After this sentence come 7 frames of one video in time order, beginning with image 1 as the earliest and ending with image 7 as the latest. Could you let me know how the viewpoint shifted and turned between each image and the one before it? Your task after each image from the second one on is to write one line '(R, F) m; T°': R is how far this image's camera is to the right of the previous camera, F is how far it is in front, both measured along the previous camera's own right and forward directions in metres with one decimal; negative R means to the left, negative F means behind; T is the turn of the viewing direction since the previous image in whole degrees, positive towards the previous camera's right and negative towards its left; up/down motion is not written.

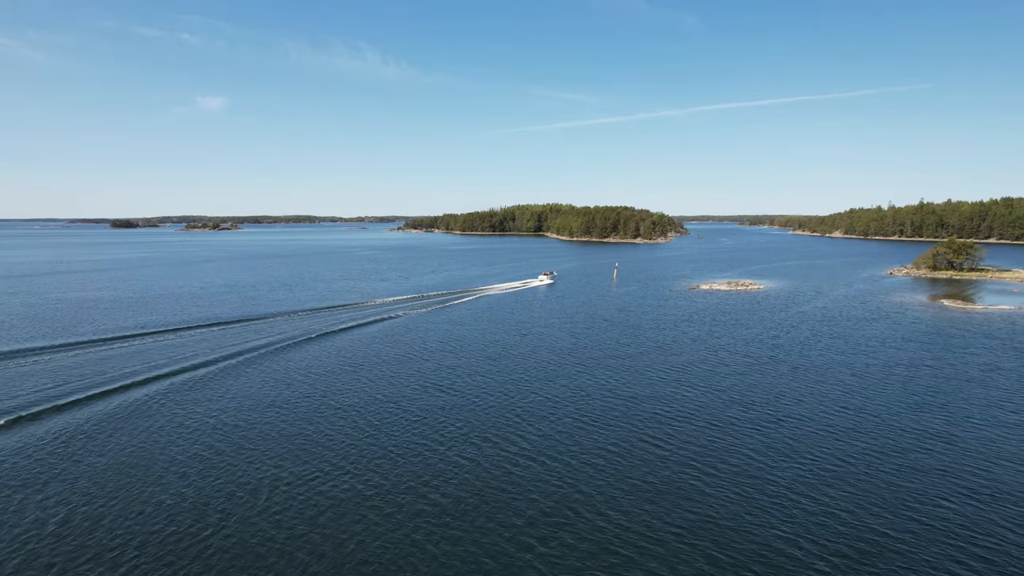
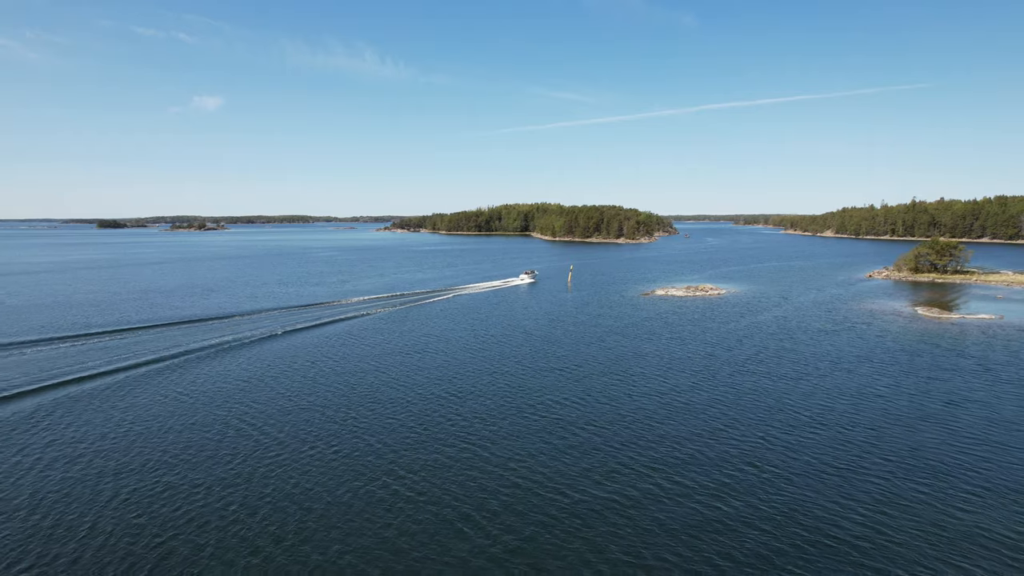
(+9.9, +8.6) m; 0°
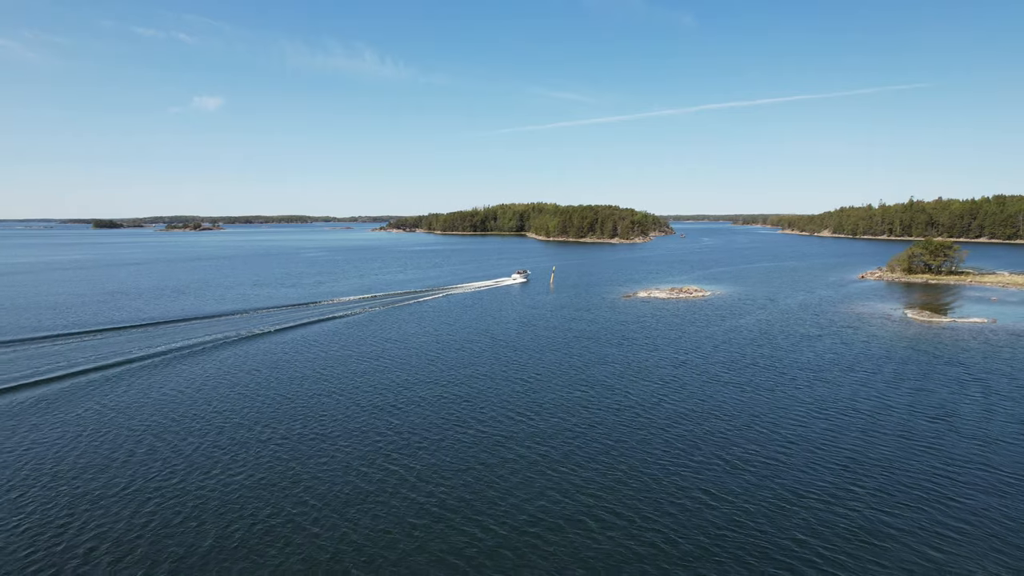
(+3.5, +3.1) m; 0°
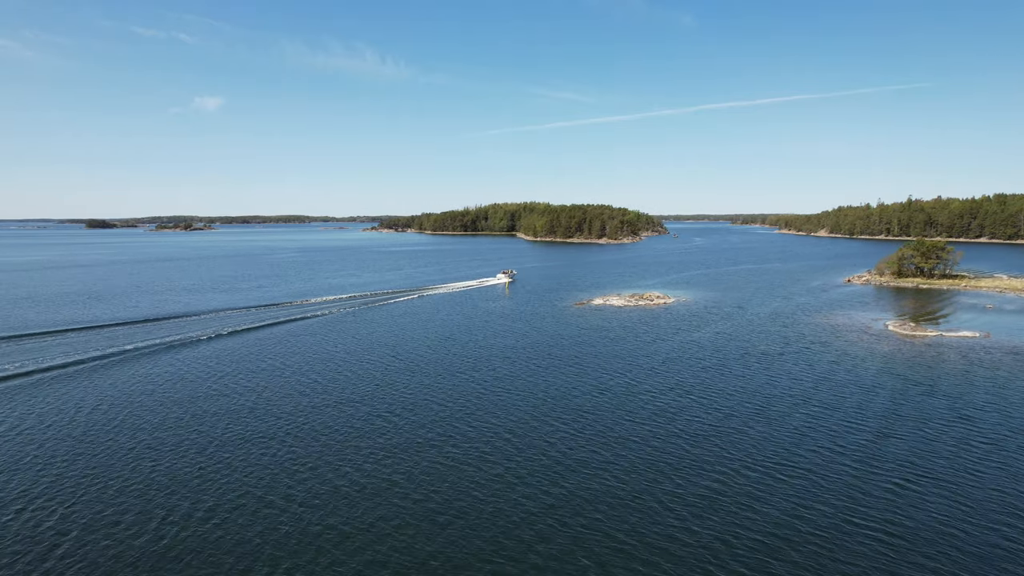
(+8.3, +8.3) m; 0°
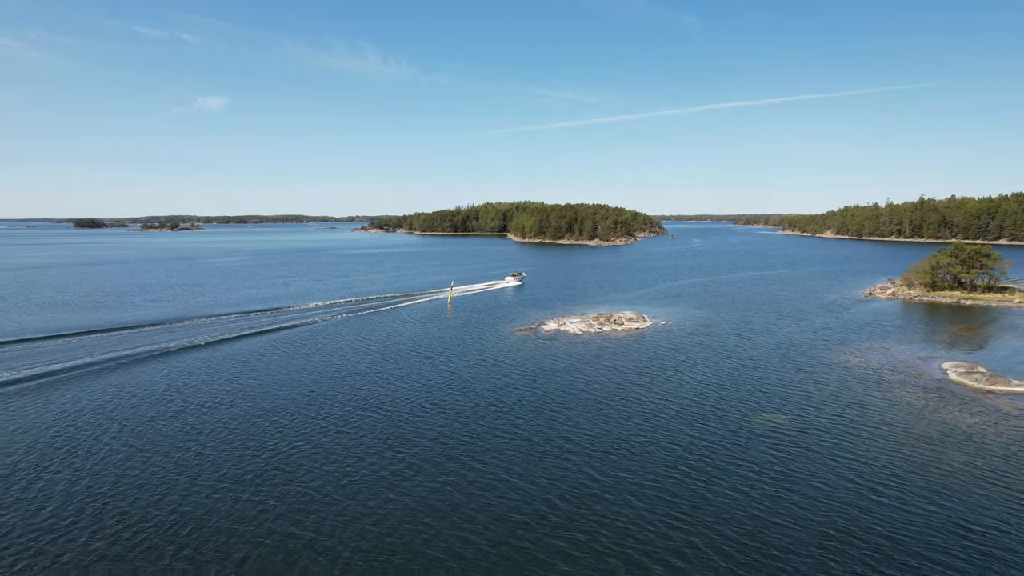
(+7.8, +17.3) m; 0°
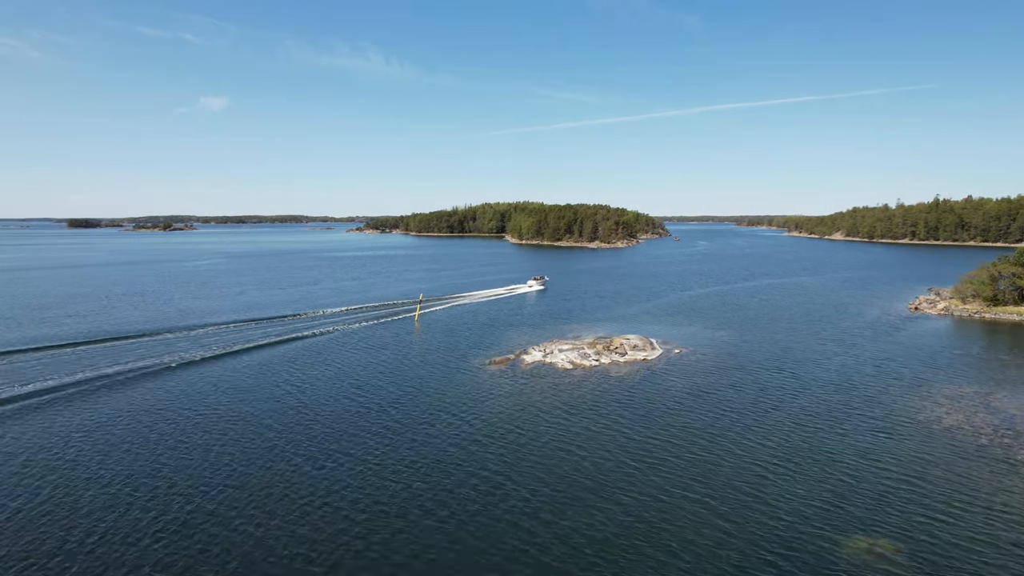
(+2.2, +12.3) m; 0°
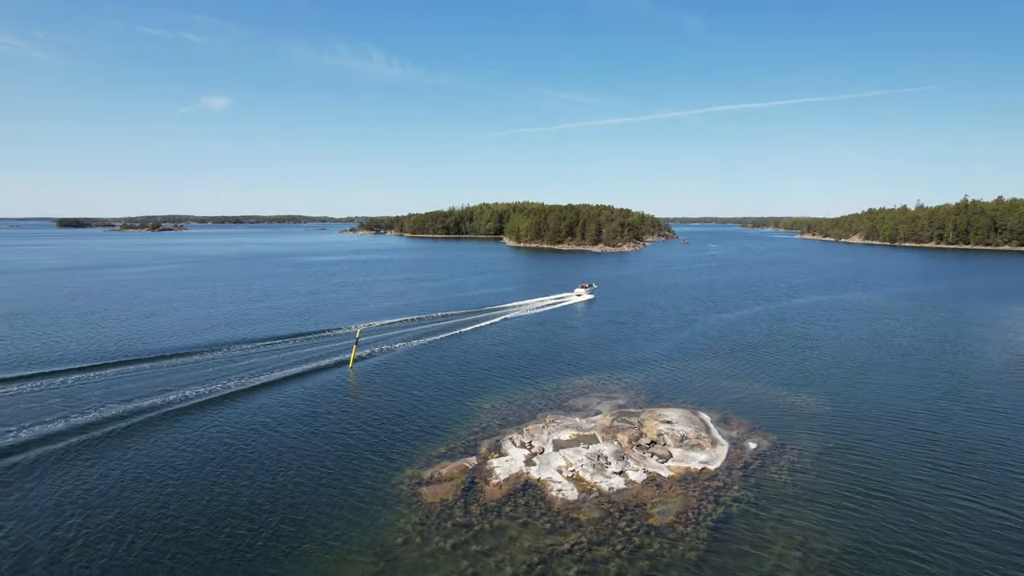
(+1.9, +19.4) m; 0°
